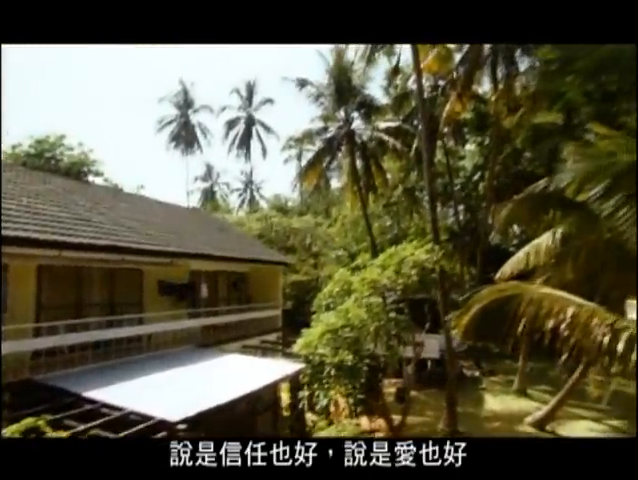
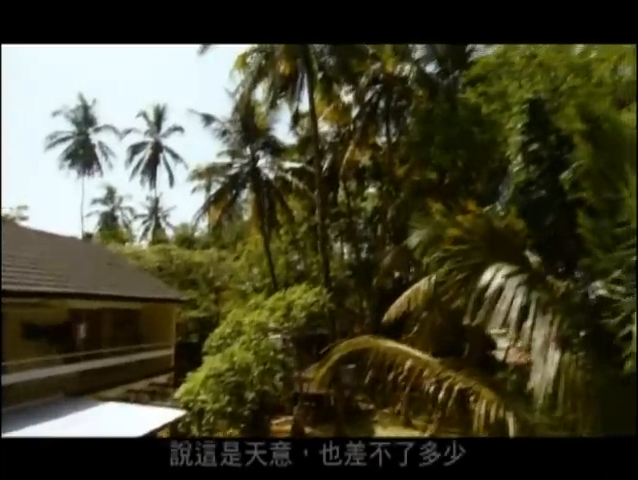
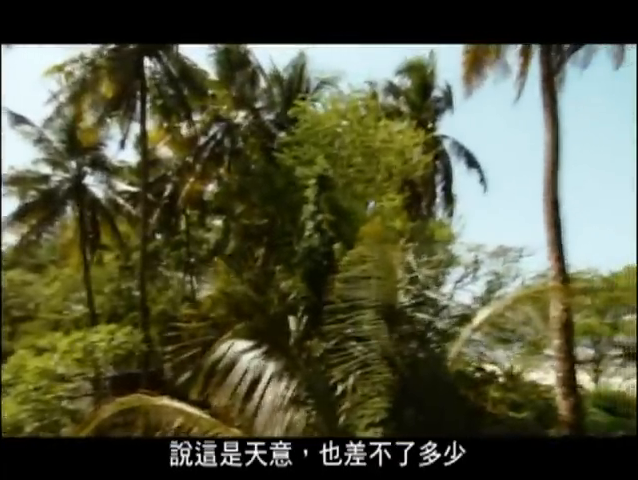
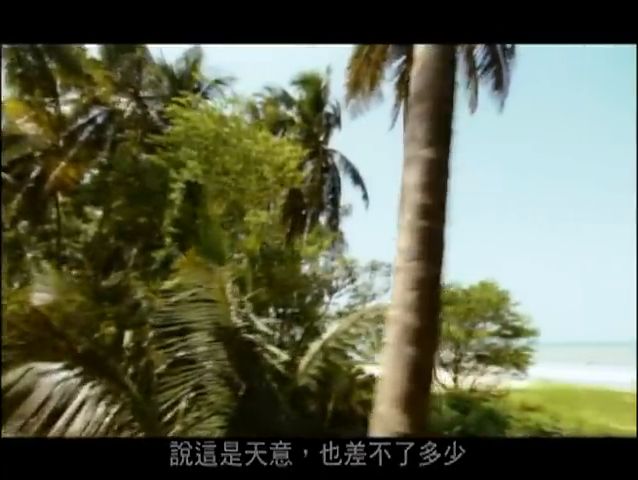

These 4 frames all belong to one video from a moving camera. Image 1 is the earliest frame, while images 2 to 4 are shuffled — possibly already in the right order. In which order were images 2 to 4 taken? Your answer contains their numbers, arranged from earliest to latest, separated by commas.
2, 3, 4
